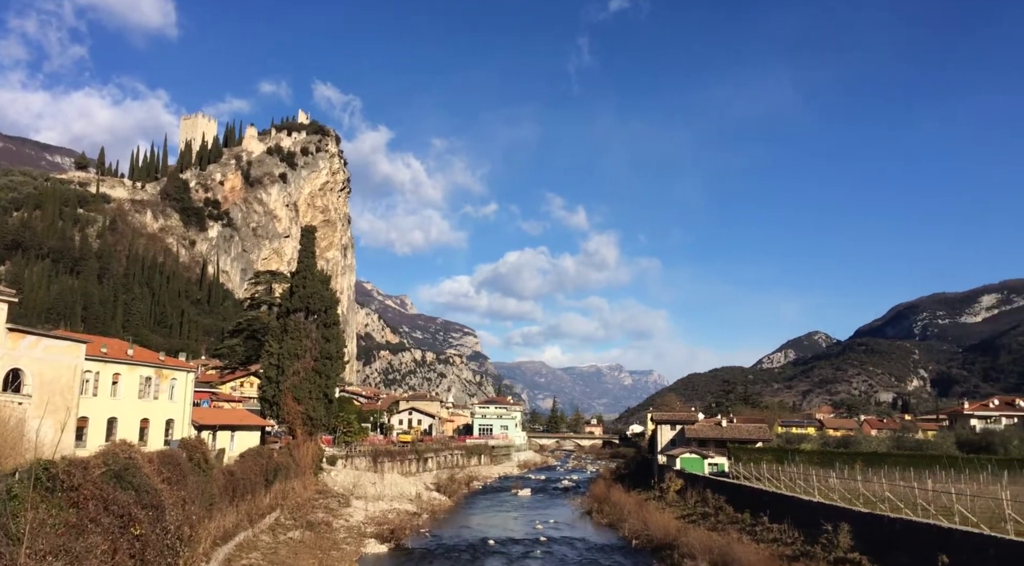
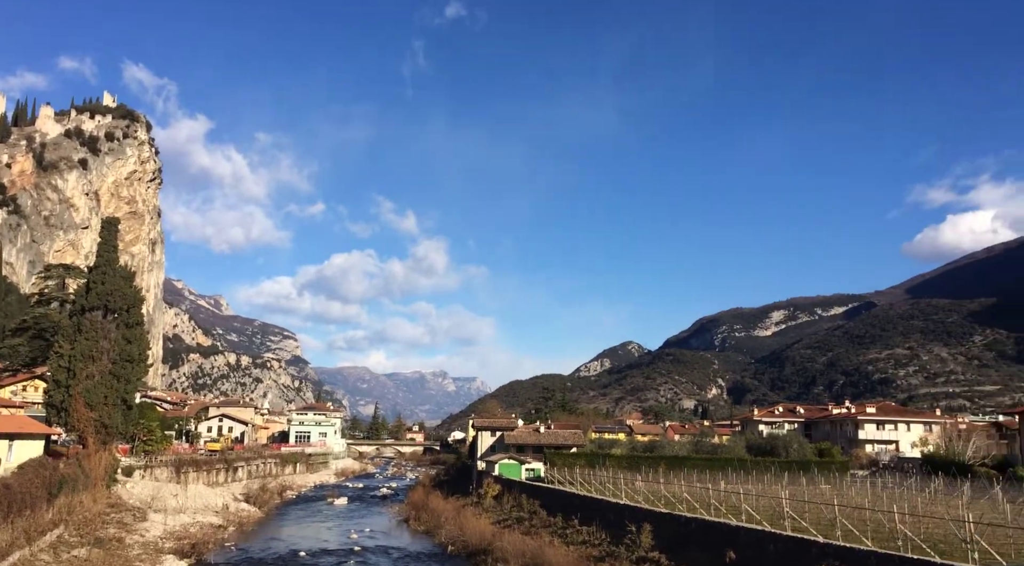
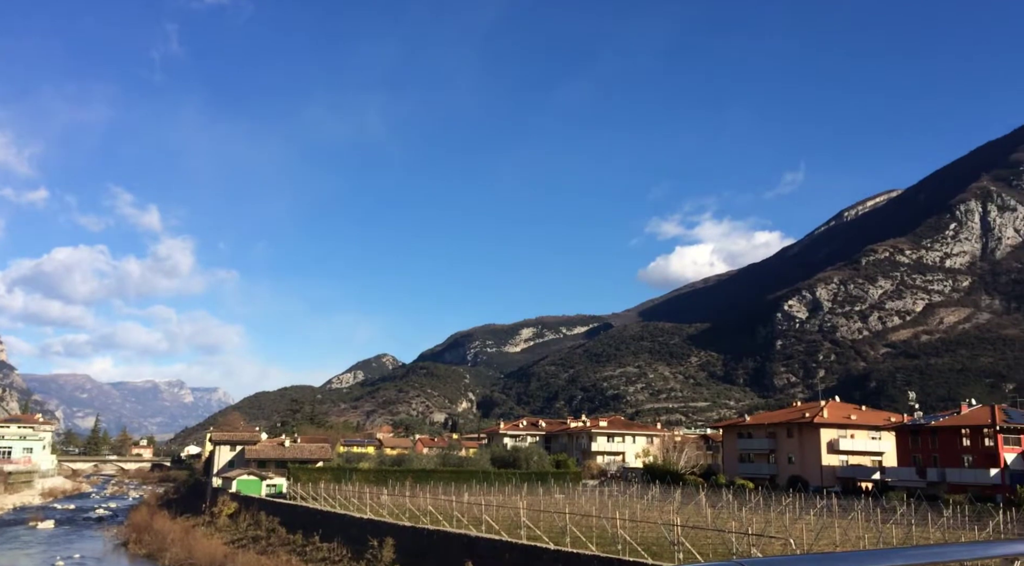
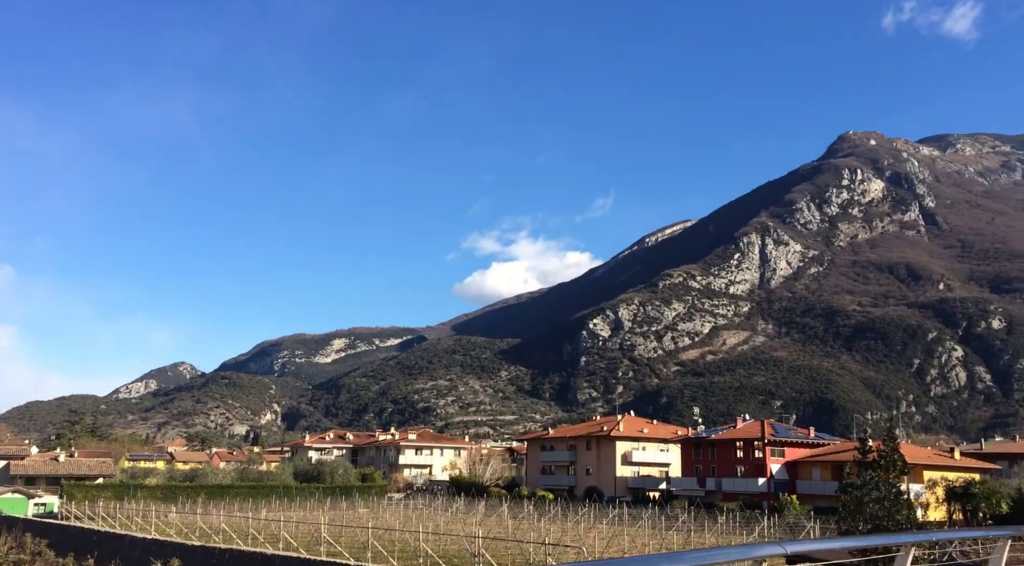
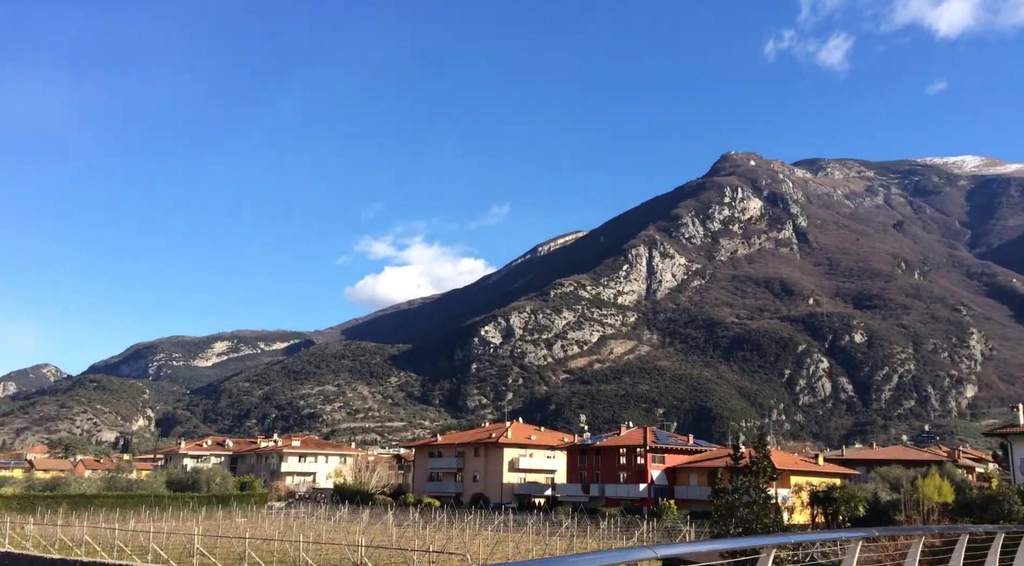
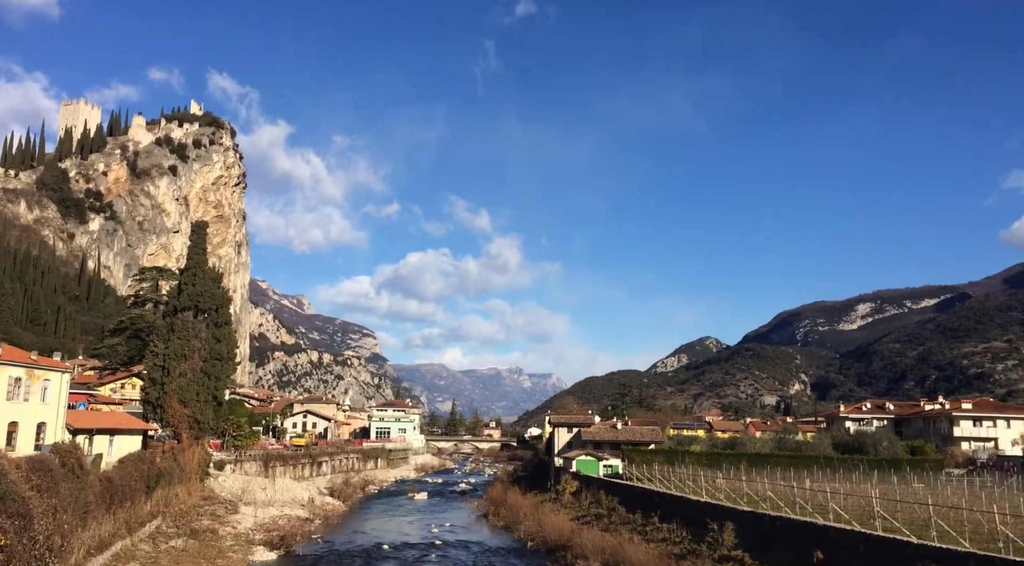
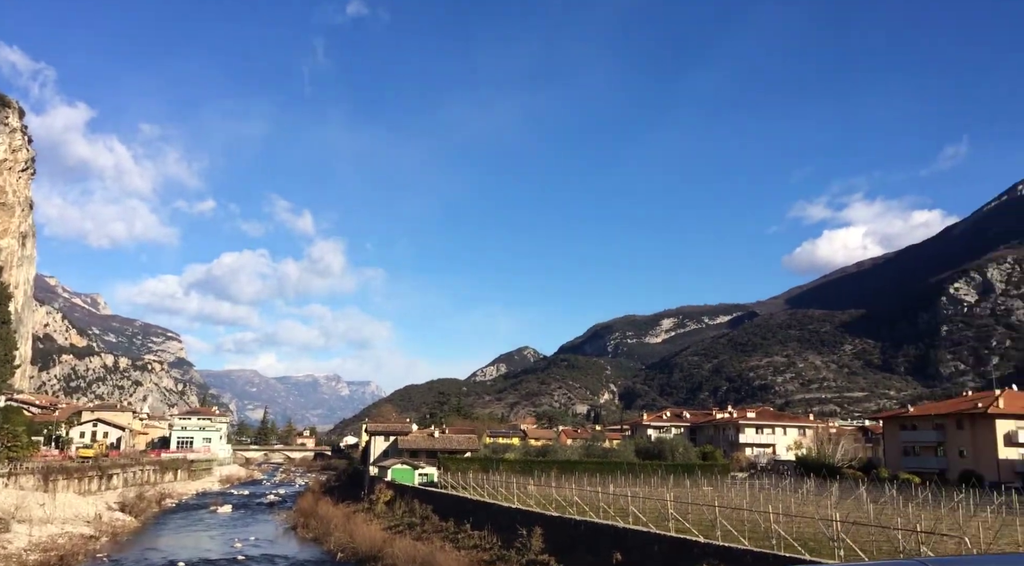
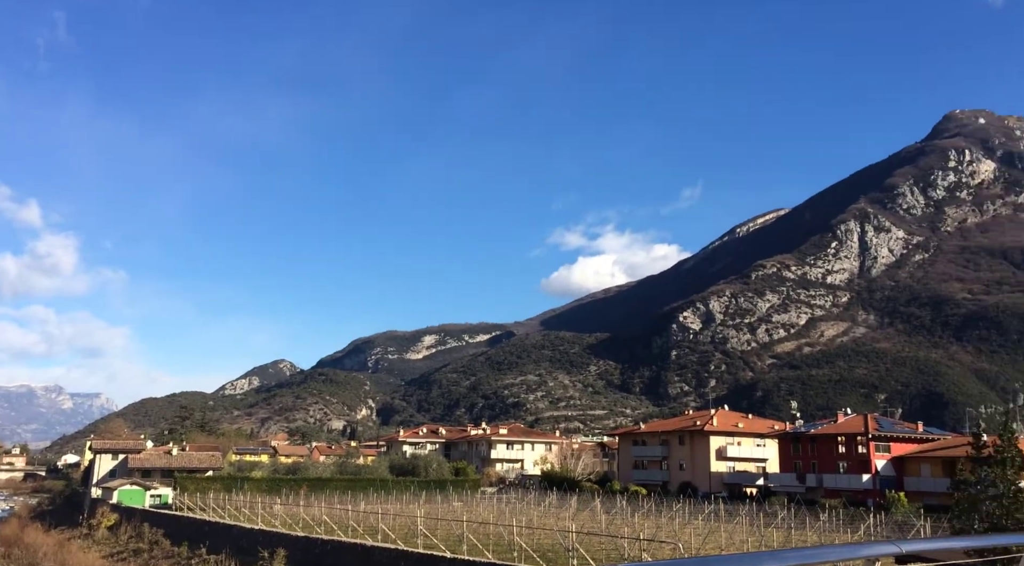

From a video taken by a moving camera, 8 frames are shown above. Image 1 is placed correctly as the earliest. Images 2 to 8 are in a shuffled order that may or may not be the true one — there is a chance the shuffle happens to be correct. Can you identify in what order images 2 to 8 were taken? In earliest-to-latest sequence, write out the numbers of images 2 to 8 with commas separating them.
6, 2, 7, 3, 8, 4, 5
